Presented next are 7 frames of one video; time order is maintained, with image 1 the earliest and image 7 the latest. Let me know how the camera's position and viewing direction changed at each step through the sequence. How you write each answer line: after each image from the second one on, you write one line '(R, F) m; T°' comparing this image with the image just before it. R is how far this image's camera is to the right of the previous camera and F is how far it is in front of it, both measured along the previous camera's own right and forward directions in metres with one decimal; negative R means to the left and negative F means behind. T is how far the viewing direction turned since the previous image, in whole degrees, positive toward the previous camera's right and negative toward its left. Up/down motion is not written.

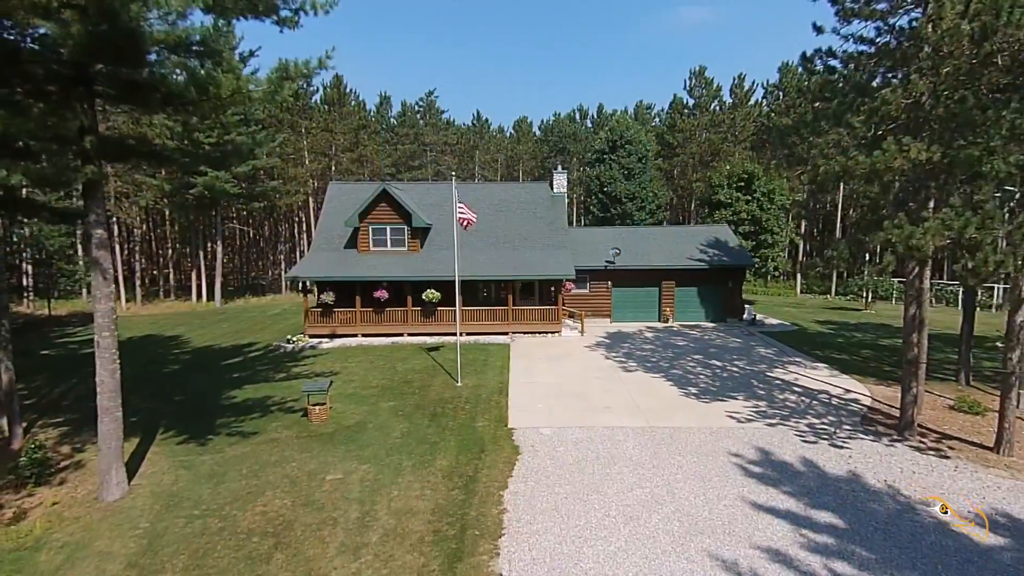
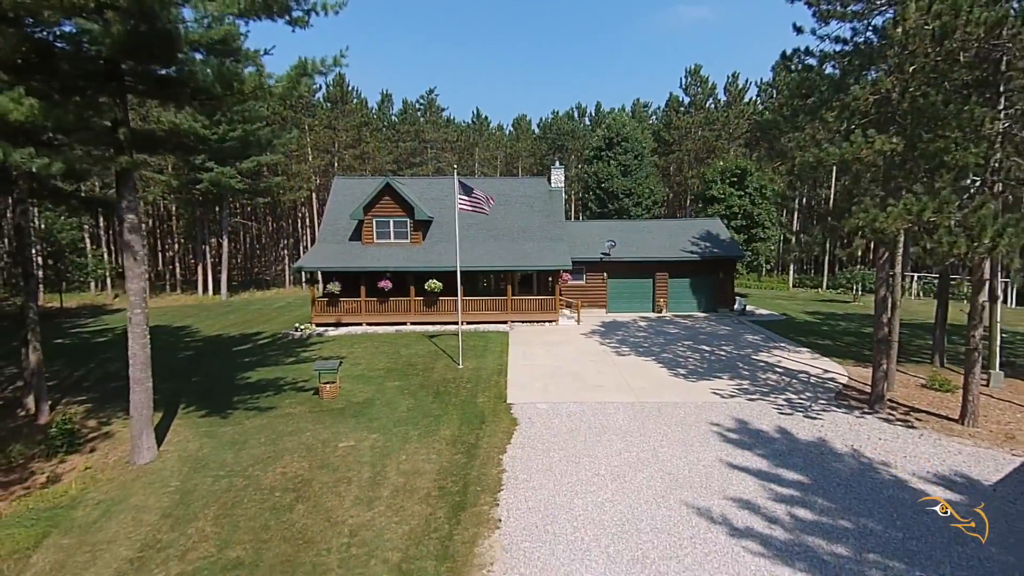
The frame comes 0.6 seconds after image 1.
(0.0, -0.8) m; 0°
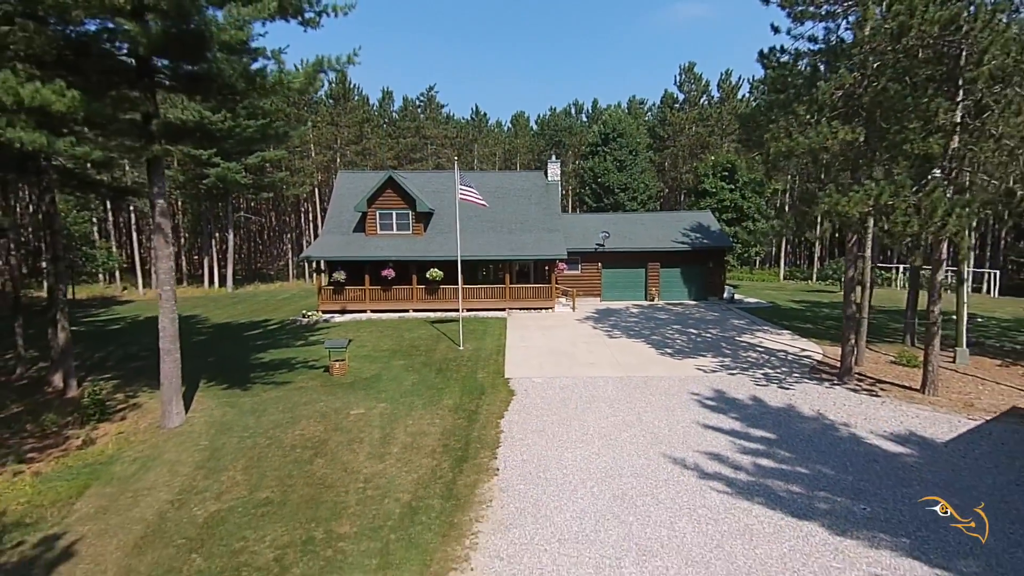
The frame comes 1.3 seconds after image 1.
(+0.1, -1.0) m; 0°
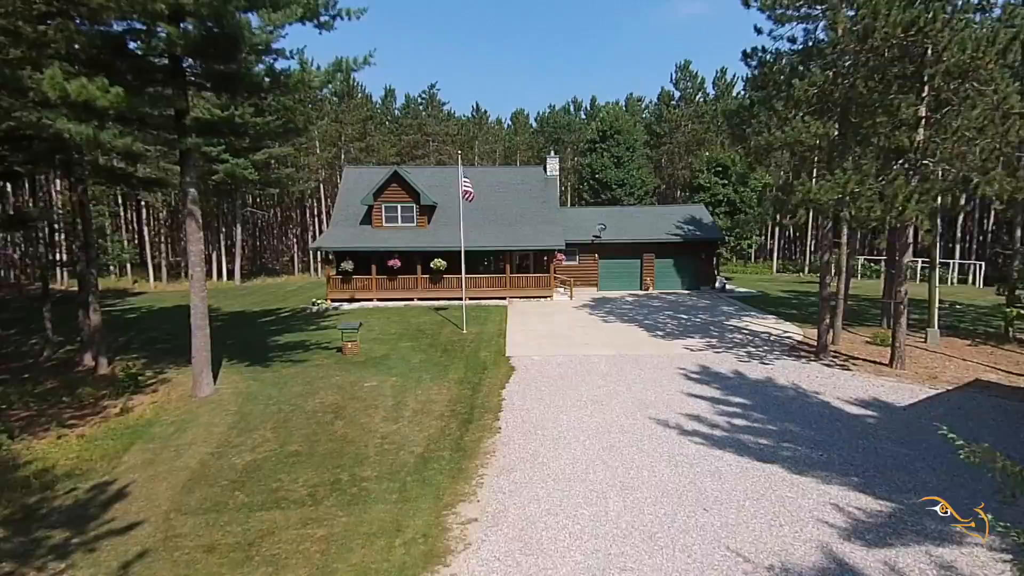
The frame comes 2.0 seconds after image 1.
(0.0, -1.0) m; 0°
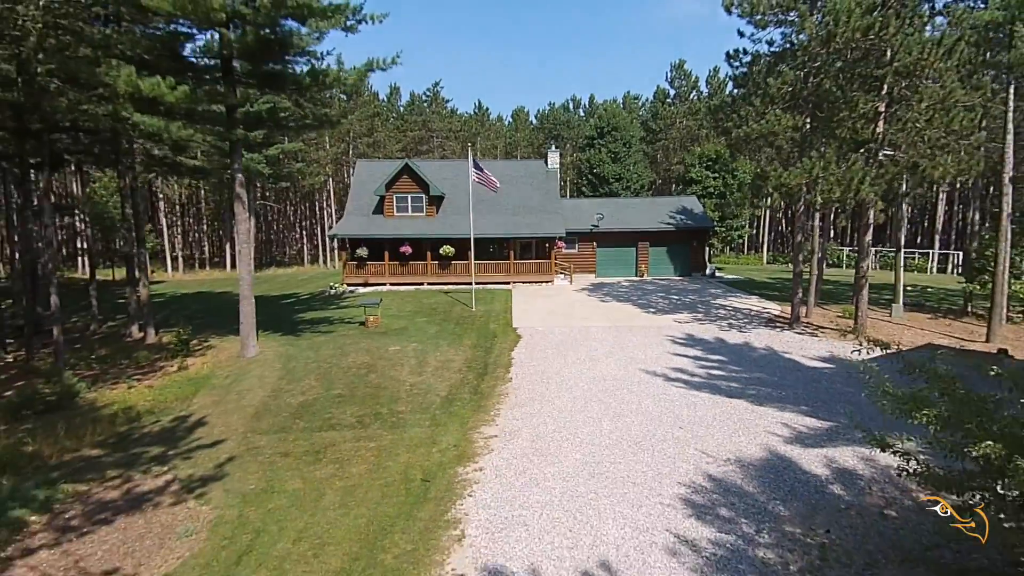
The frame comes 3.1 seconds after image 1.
(-0.3, -1.6) m; 0°
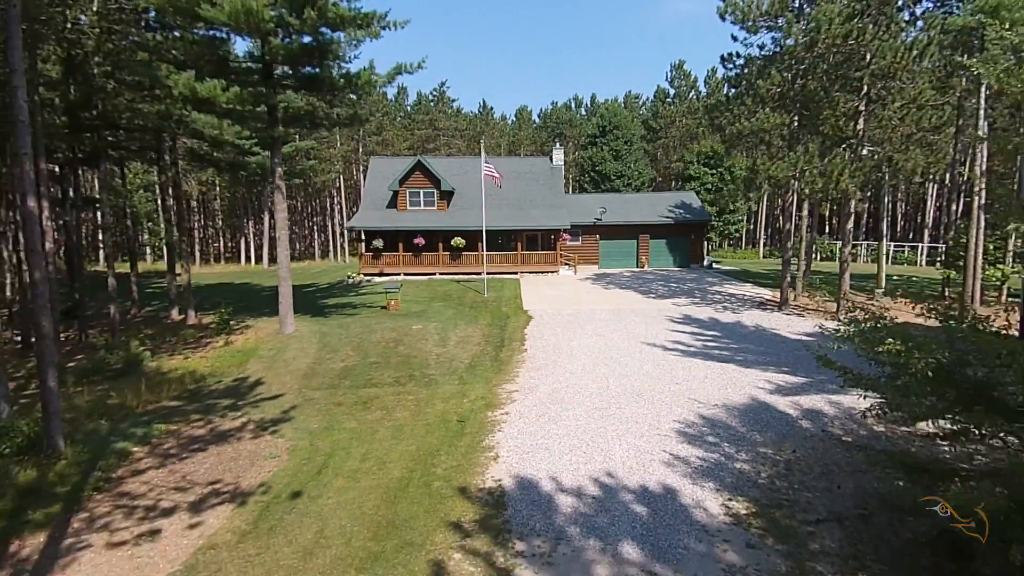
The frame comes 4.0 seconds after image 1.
(-0.5, -1.4) m; 0°
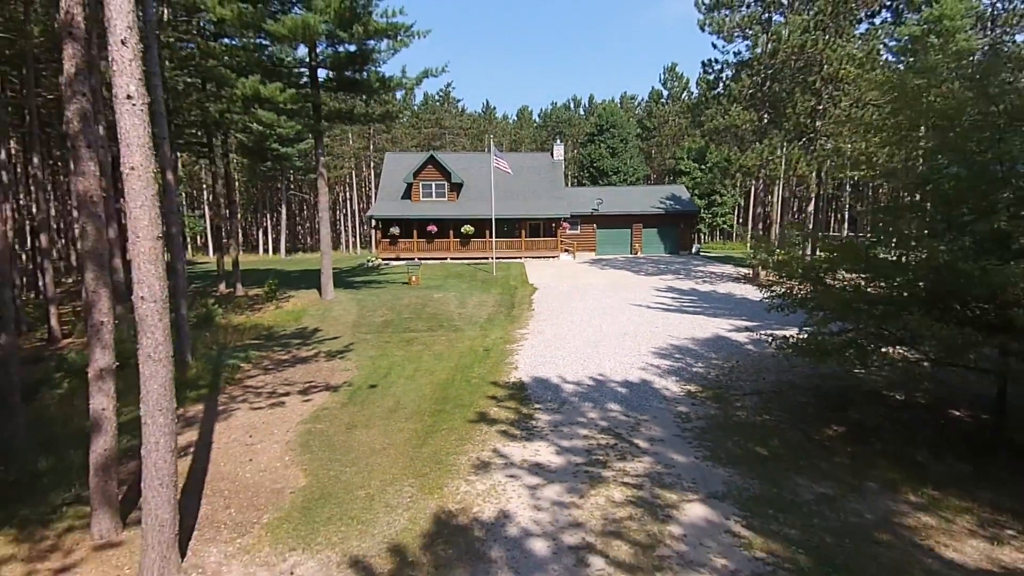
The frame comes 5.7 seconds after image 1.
(-0.4, -2.5) m; 0°
